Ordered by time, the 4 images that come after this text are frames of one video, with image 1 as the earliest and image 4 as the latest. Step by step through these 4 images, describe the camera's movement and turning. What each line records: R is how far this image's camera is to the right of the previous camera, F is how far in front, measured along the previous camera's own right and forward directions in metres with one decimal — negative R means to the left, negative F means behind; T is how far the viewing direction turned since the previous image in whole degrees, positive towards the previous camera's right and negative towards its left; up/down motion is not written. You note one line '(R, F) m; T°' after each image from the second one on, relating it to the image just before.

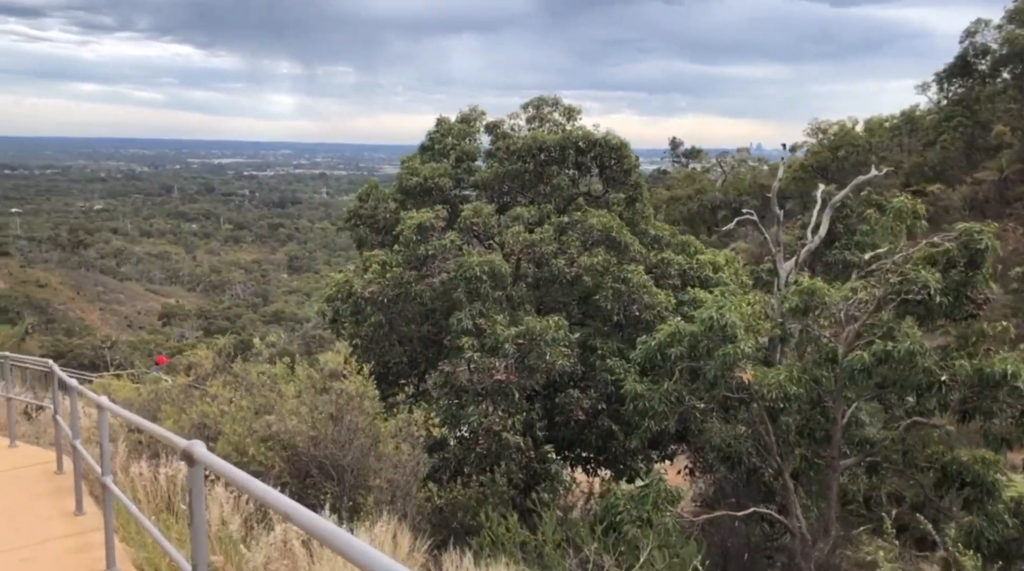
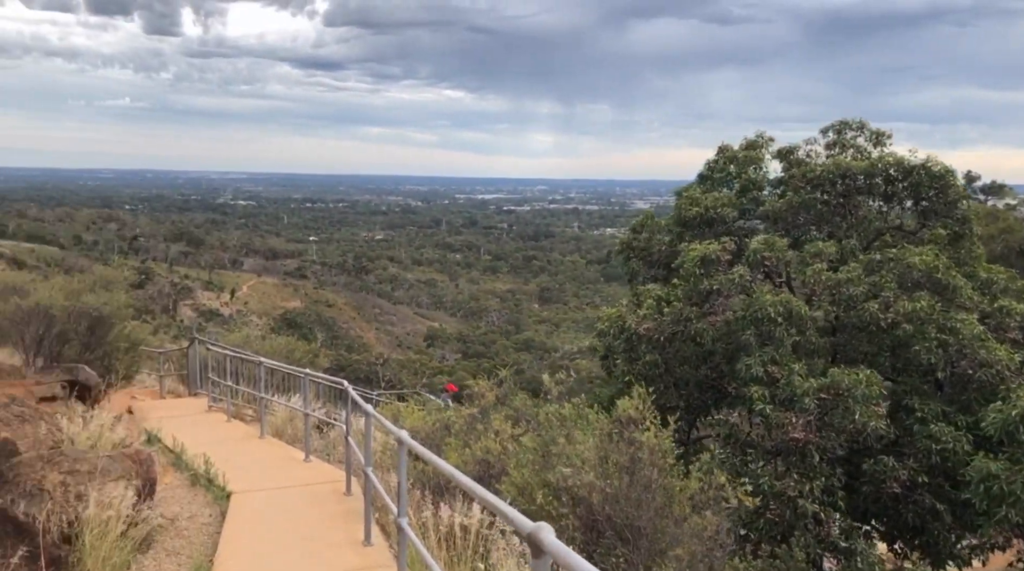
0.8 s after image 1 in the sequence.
(-0.4, +0.6) m; -16°
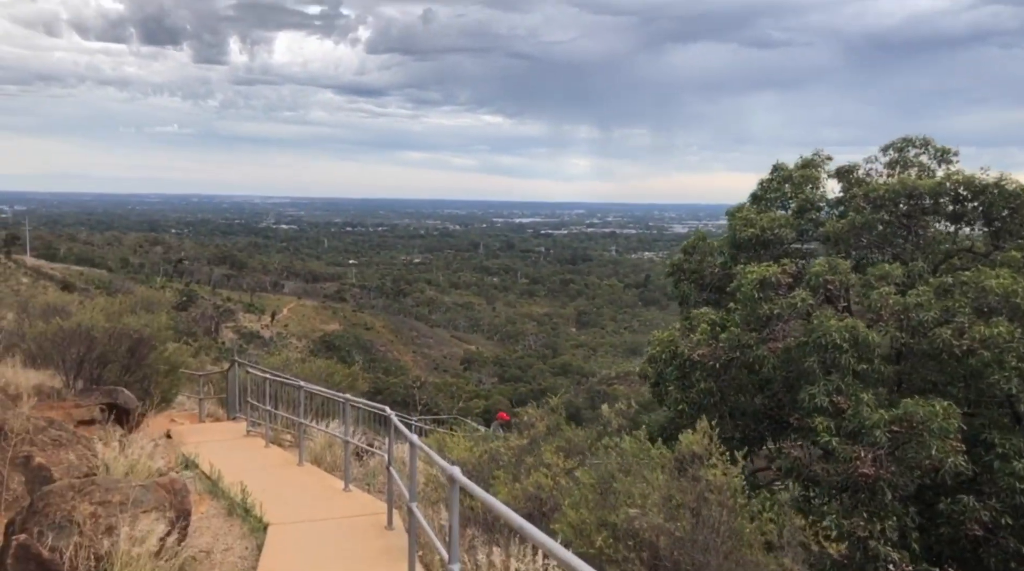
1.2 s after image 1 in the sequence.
(-0.1, +0.3) m; -2°
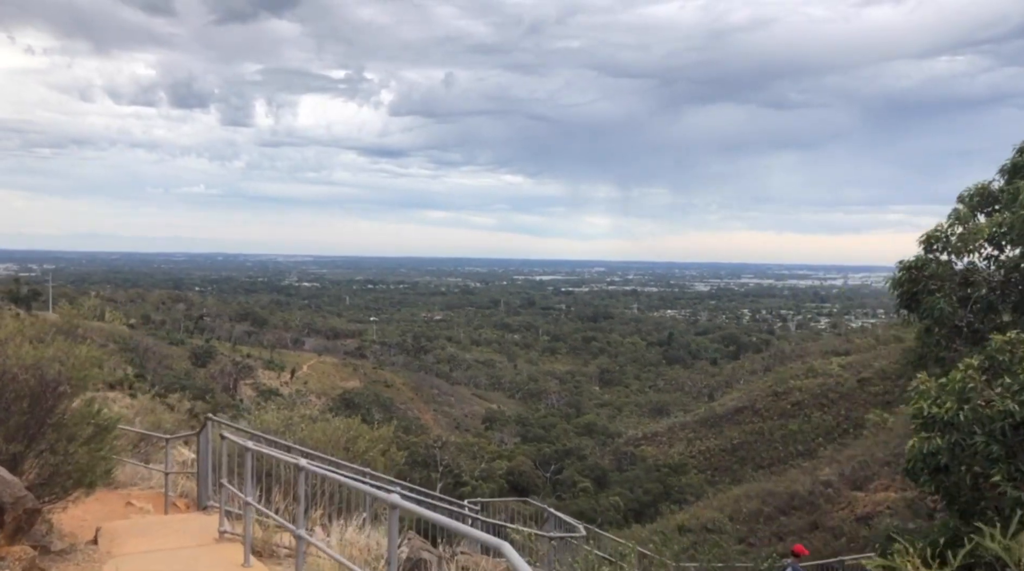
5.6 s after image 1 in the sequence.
(-0.9, +4.3) m; -1°
